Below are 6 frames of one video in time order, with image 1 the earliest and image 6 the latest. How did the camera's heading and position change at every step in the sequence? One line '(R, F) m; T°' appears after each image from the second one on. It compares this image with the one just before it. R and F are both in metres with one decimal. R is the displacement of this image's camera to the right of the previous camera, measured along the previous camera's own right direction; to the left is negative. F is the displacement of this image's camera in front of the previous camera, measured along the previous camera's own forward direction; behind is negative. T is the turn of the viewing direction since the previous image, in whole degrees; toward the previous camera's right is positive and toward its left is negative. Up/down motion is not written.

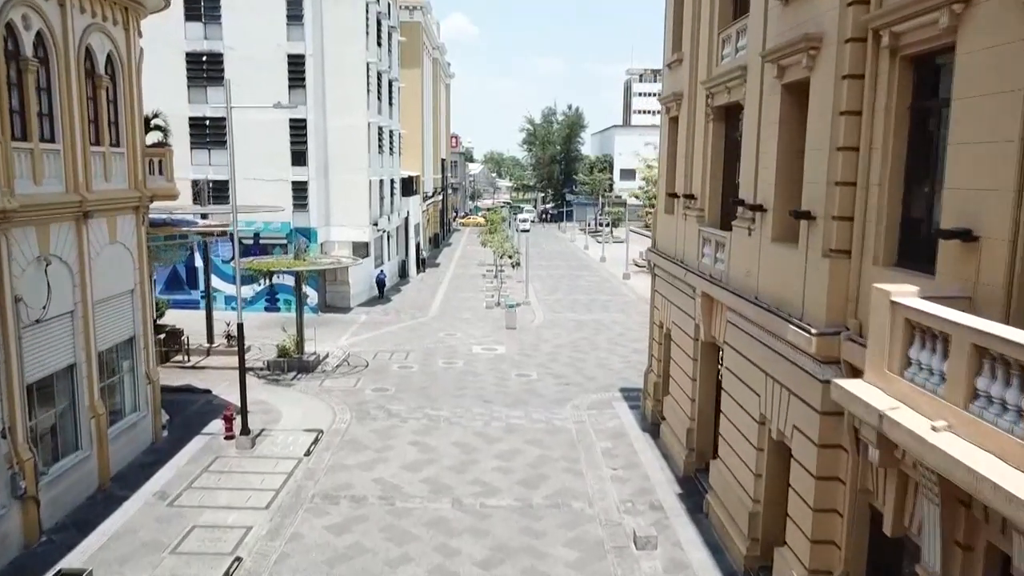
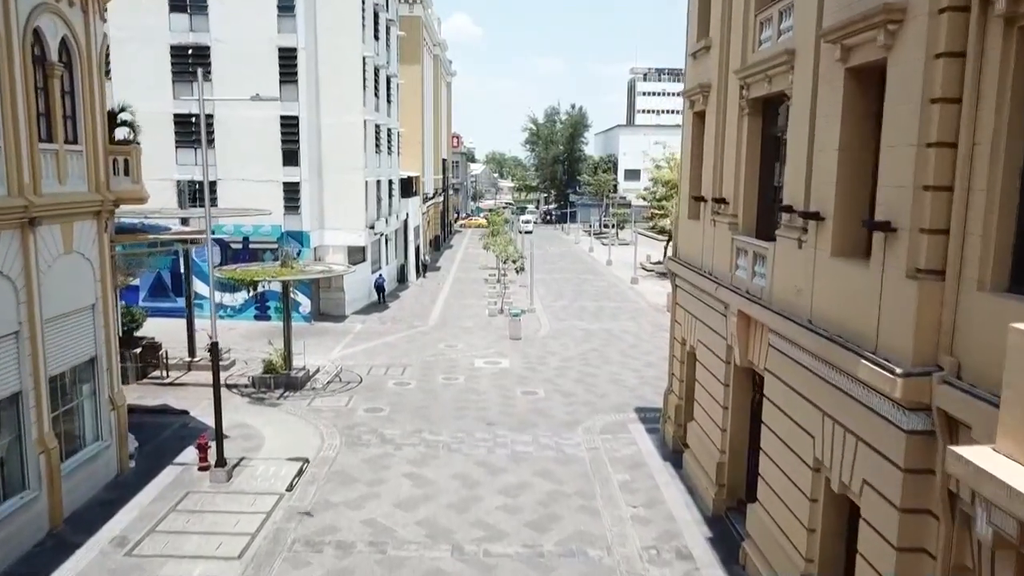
(-0.1, +1.6) m; 0°
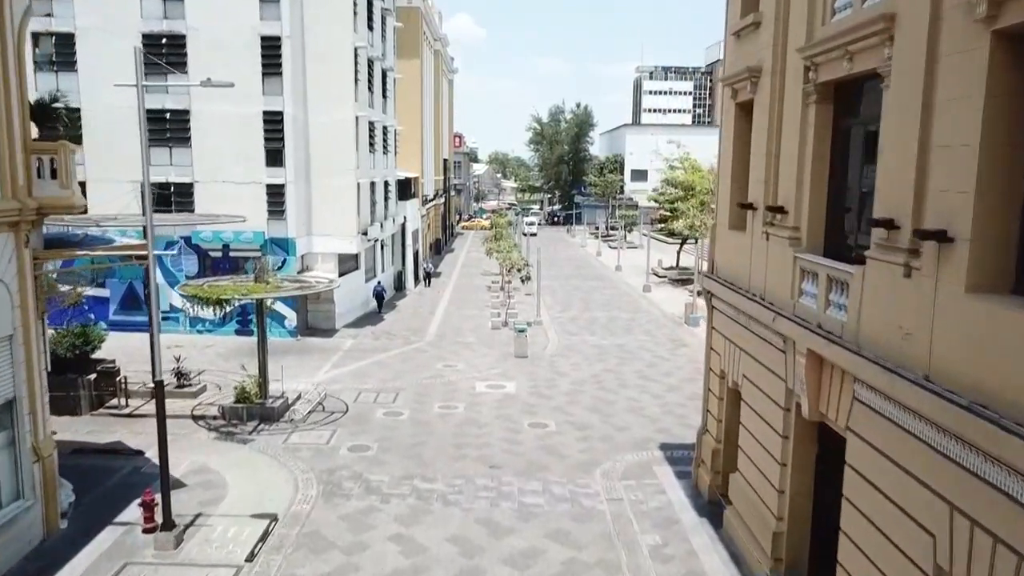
(-0.1, +2.4) m; 0°
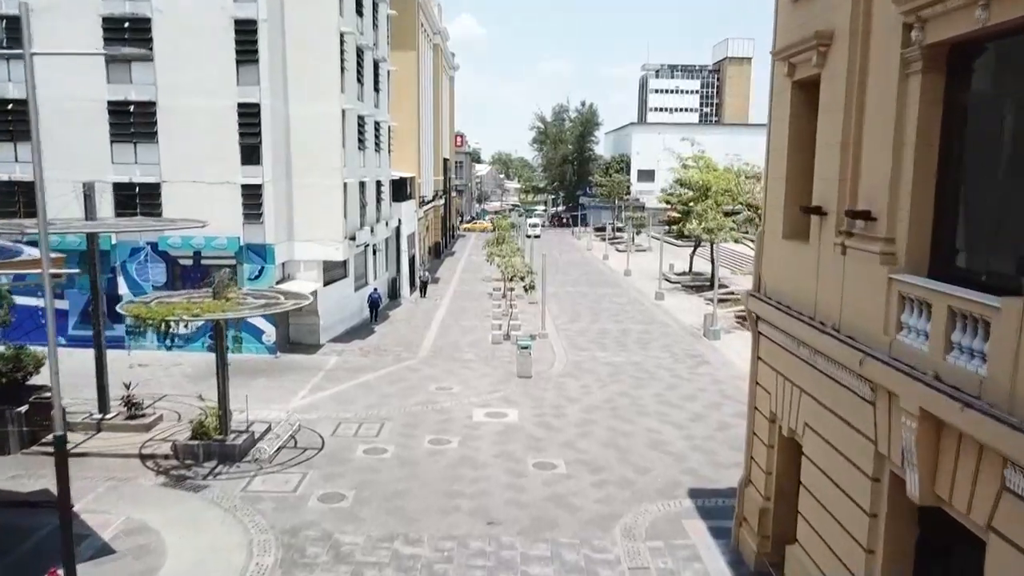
(0.0, +2.5) m; 0°
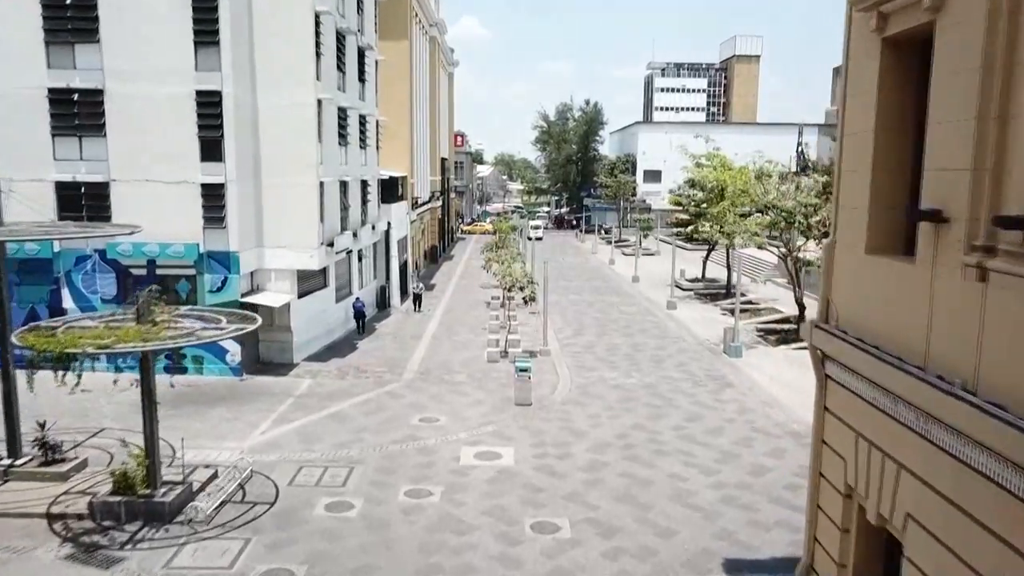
(+0.1, +2.7) m; 0°
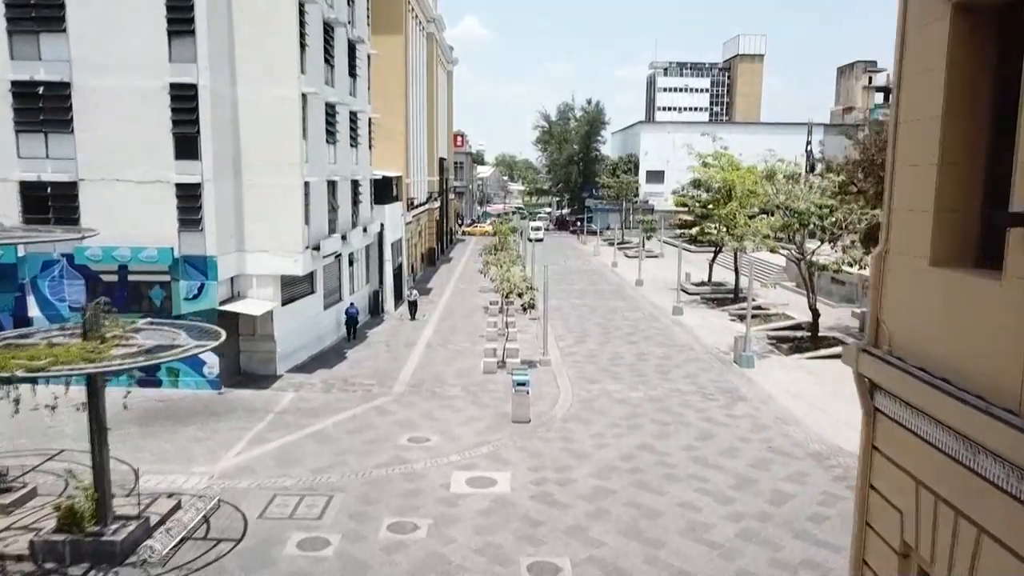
(+0.1, +1.3) m; 0°
